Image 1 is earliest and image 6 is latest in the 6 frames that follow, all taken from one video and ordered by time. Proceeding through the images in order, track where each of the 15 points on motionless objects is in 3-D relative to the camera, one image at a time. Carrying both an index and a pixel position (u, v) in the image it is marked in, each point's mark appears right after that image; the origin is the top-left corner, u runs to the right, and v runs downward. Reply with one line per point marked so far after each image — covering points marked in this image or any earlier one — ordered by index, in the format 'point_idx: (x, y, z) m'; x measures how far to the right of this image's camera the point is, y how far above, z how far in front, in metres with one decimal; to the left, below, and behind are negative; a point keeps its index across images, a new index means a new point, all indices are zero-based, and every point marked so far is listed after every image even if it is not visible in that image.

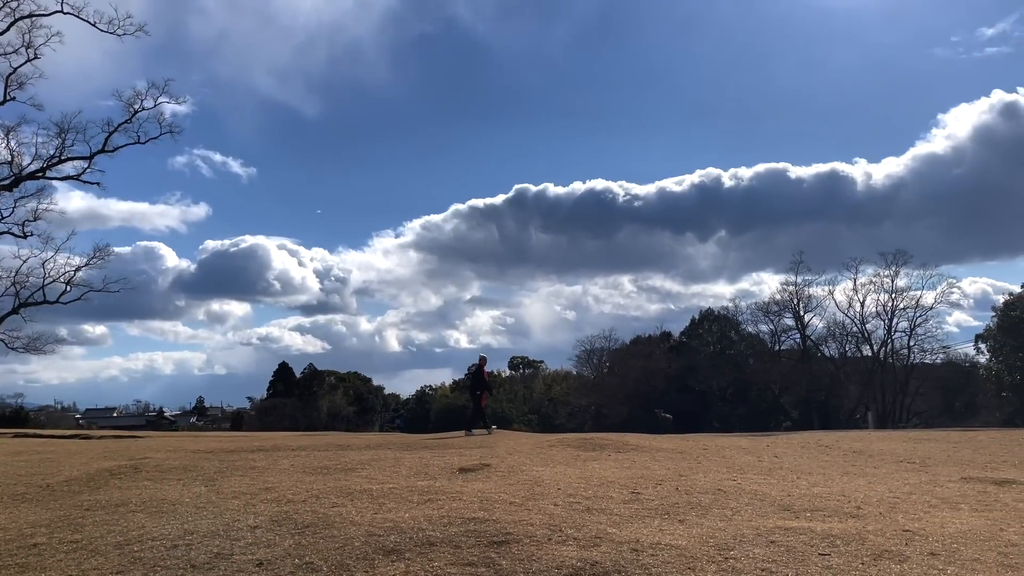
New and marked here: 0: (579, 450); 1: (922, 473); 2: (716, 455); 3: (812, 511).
0: (+1.1, -2.5, +13.8) m
1: (+5.2, -2.3, +11.2) m
2: (+3.1, -2.6, +13.8) m
3: (+2.7, -2.1, +8.2) m
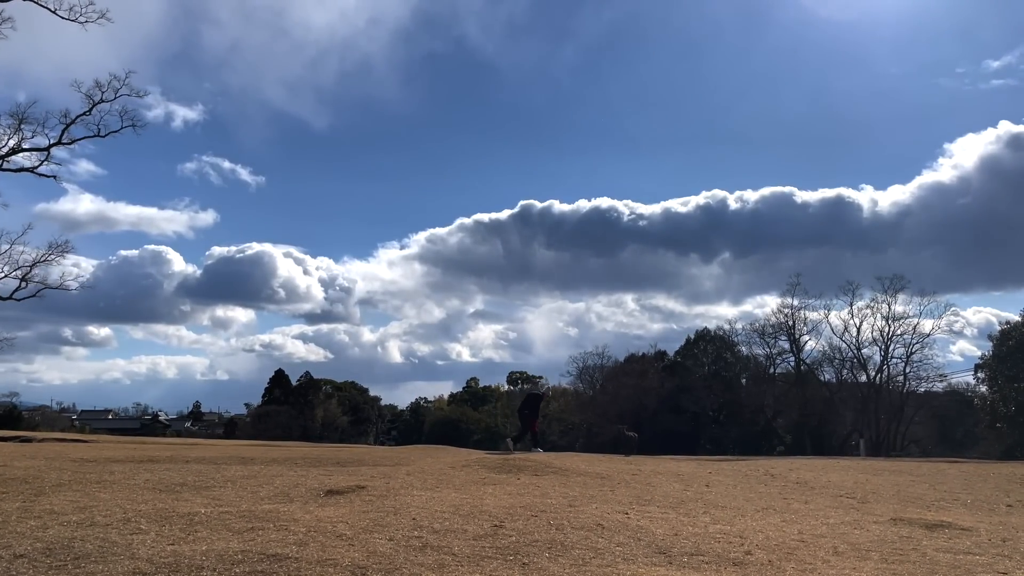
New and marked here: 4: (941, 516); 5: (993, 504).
0: (-0.3, -2.6, +12.6) m
1: (+3.8, -2.5, +10.0) m
2: (+1.8, -2.7, +12.5) m
3: (+1.4, -2.1, +6.9) m
4: (+4.7, -2.5, +9.8) m
5: (+6.3, -2.9, +11.7) m
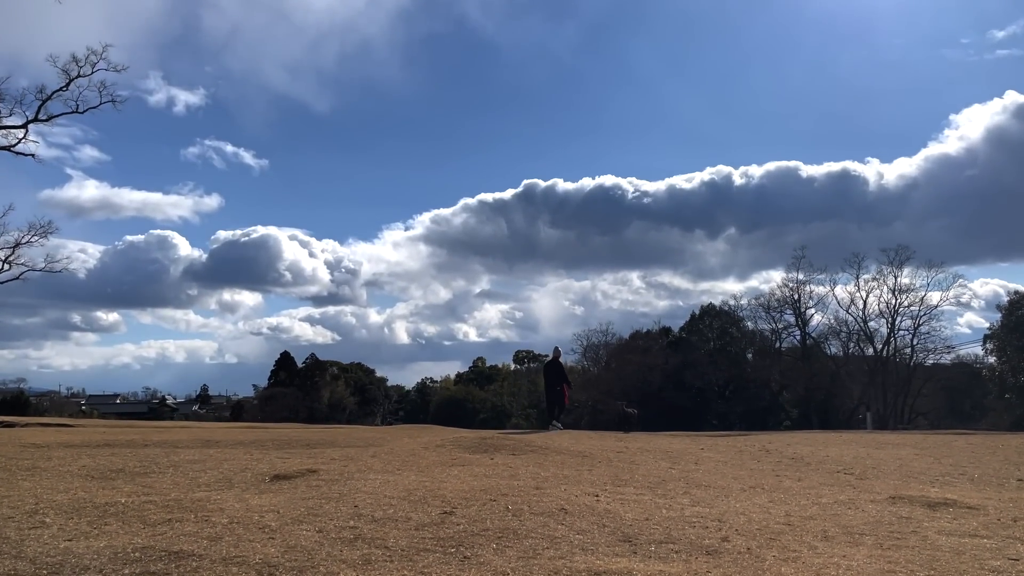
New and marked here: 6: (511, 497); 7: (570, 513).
0: (-0.6, -2.2, +11.8) m
1: (+3.5, -2.1, +9.1) m
2: (+1.4, -2.3, +11.7) m
3: (+1.0, -1.8, +6.1) m
4: (+4.4, -2.1, +9.0) m
5: (+6.0, -2.3, +10.9) m
6: (0.0, -1.8, +7.7) m
7: (+0.5, -1.8, +7.0) m
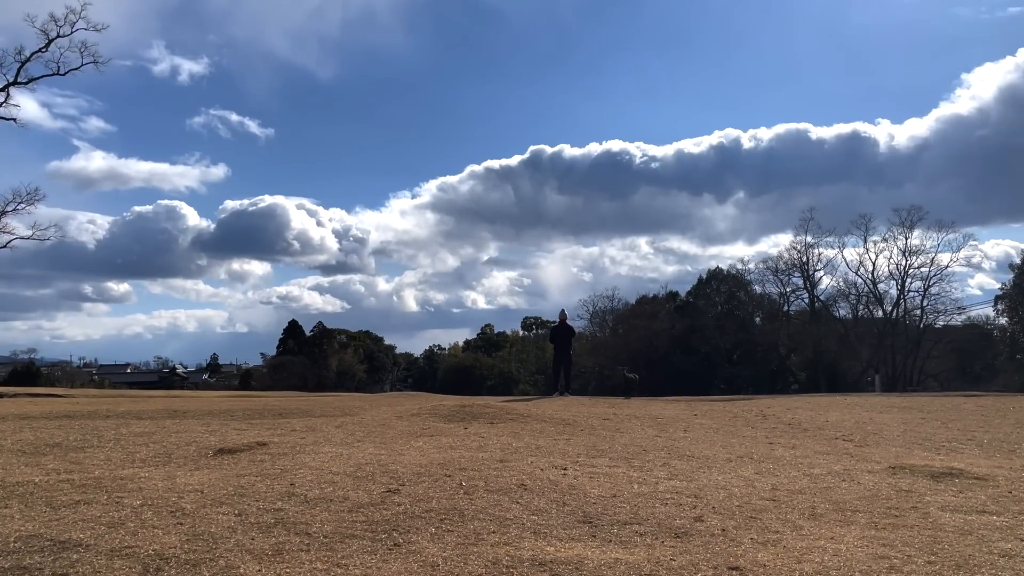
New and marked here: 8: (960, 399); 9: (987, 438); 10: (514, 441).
0: (-0.9, -1.7, +11.1) m
1: (+3.1, -1.6, +8.4) m
2: (+1.2, -1.7, +11.0) m
3: (+0.7, -1.4, +5.4) m
4: (+4.0, -1.6, +8.2) m
5: (+5.7, -1.8, +10.2) m
6: (-0.3, -1.4, +7.0) m
7: (+0.1, -1.4, +6.3) m
8: (+9.8, -2.4, +19.4) m
9: (+5.8, -1.8, +10.8) m
10: (0.0, -1.6, +9.2) m
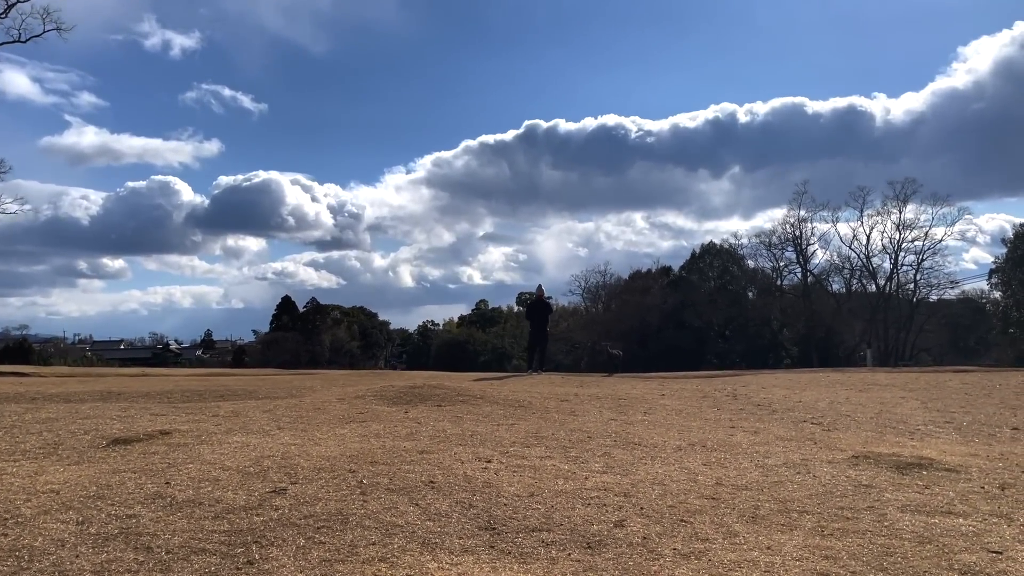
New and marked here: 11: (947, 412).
0: (-1.5, -1.4, +10.3) m
1: (+2.5, -1.4, +7.7) m
2: (+0.5, -1.4, +10.3) m
3: (+0.1, -1.3, +4.6) m
4: (+3.4, -1.4, +7.5) m
5: (+5.1, -1.5, +9.4) m
6: (-0.9, -1.2, +6.2) m
7: (-0.5, -1.2, +5.5) m
8: (+9.1, -1.8, +18.7) m
9: (+5.2, -1.5, +10.1) m
10: (-0.6, -1.3, +8.5) m
11: (+5.3, -1.5, +10.9) m
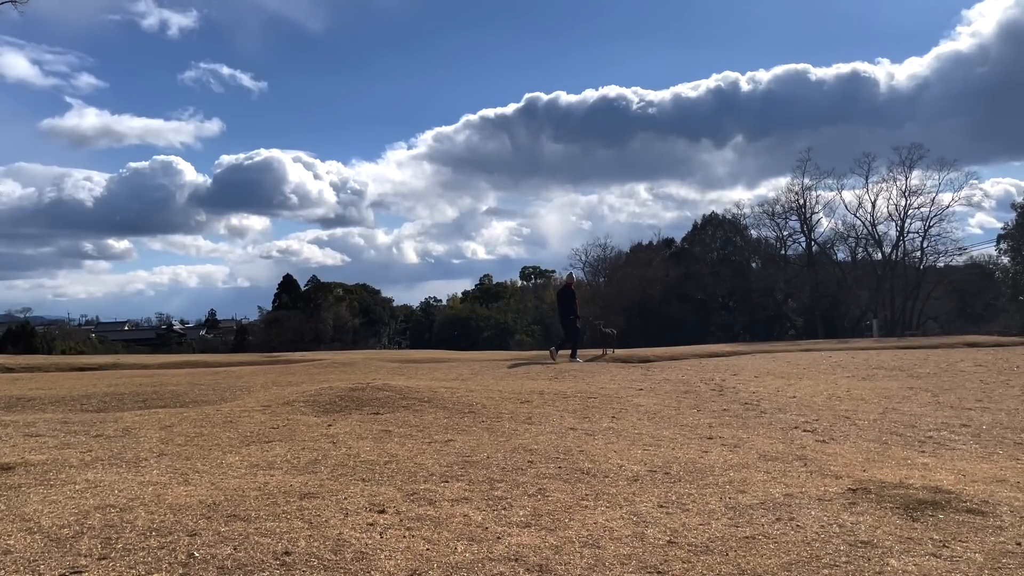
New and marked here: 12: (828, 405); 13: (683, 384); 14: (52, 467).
0: (-2.1, -1.3, +9.0) m
1: (+2.0, -1.3, +6.3) m
2: (0.0, -1.3, +8.9) m
3: (-0.5, -1.3, +3.3) m
4: (+2.9, -1.3, +6.1) m
5: (+4.6, -1.3, +8.0) m
6: (-1.5, -1.3, +4.8) m
7: (-1.0, -1.3, +4.2) m
8: (+8.6, -1.3, +17.3) m
9: (+4.6, -1.3, +8.7) m
10: (-1.1, -1.3, +7.1) m
11: (+4.8, -1.3, +9.5) m
12: (+3.4, -1.3, +9.8) m
13: (+2.4, -1.3, +12.3) m
14: (-3.2, -1.3, +6.4) m
